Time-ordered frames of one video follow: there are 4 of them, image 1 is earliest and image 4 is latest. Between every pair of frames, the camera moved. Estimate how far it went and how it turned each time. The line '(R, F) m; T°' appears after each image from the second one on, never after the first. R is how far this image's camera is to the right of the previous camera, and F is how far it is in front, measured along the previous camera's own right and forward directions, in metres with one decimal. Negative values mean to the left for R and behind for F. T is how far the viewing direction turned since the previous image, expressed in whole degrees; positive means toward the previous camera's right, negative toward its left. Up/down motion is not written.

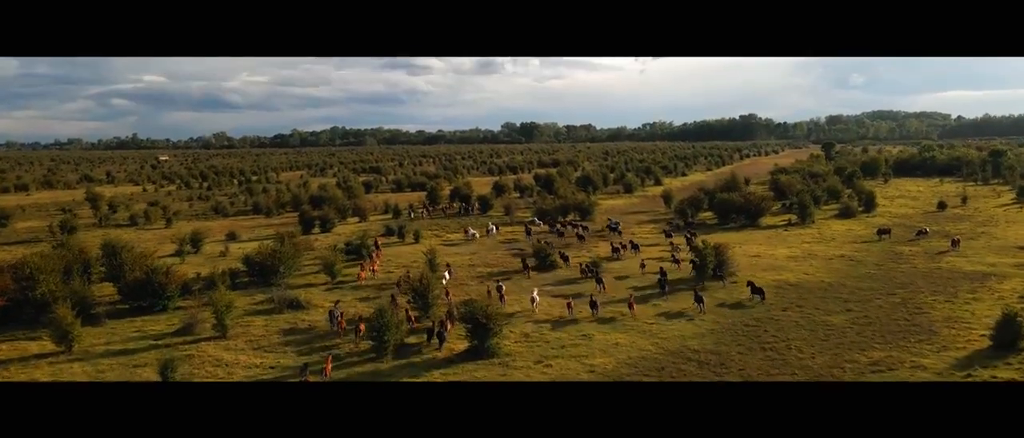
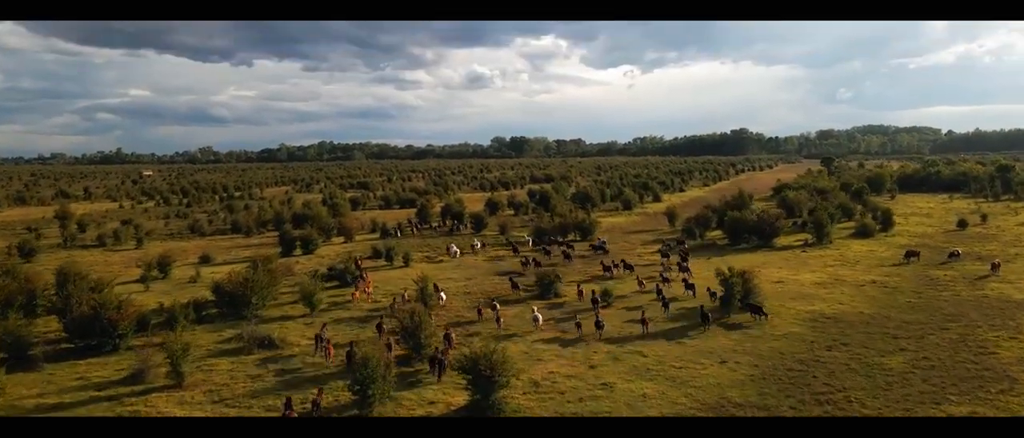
(-0.4, +2.3) m; +1°
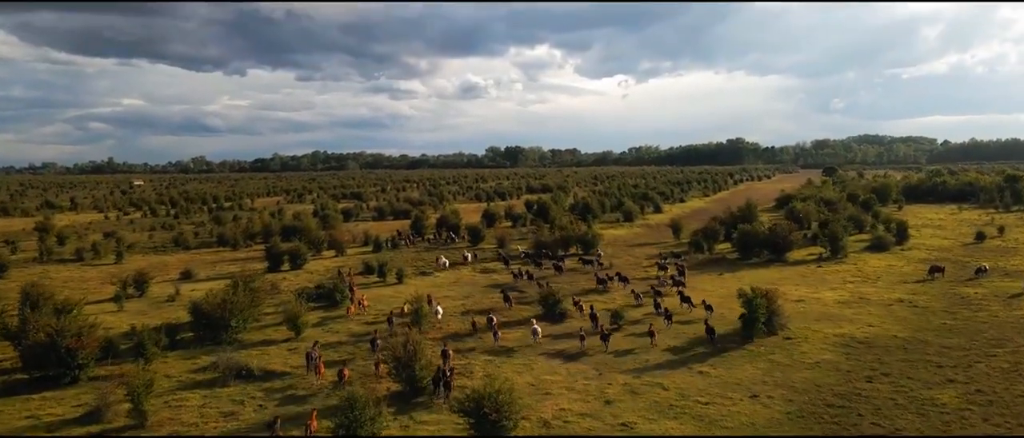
(-0.2, +1.5) m; 0°
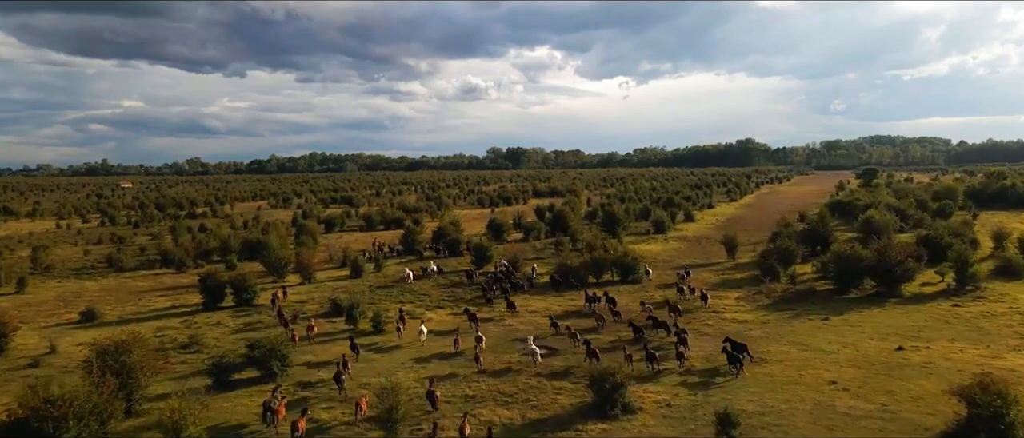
(-0.6, +7.5) m; 0°
